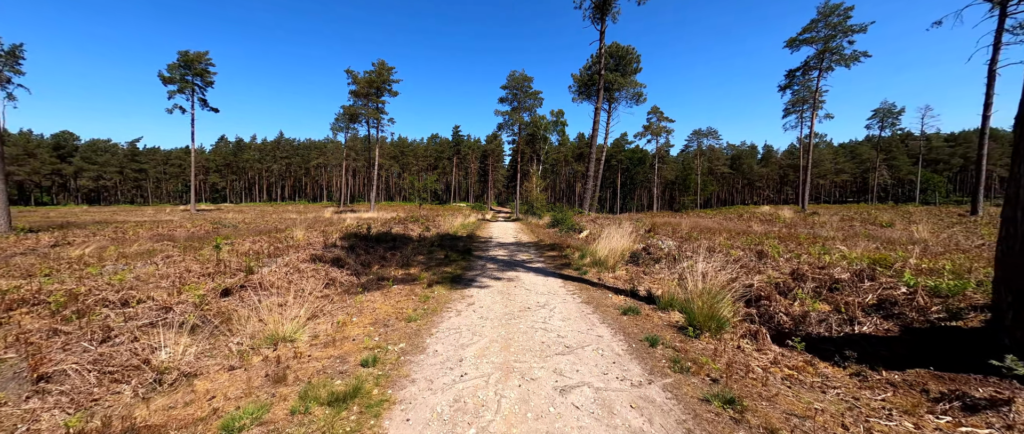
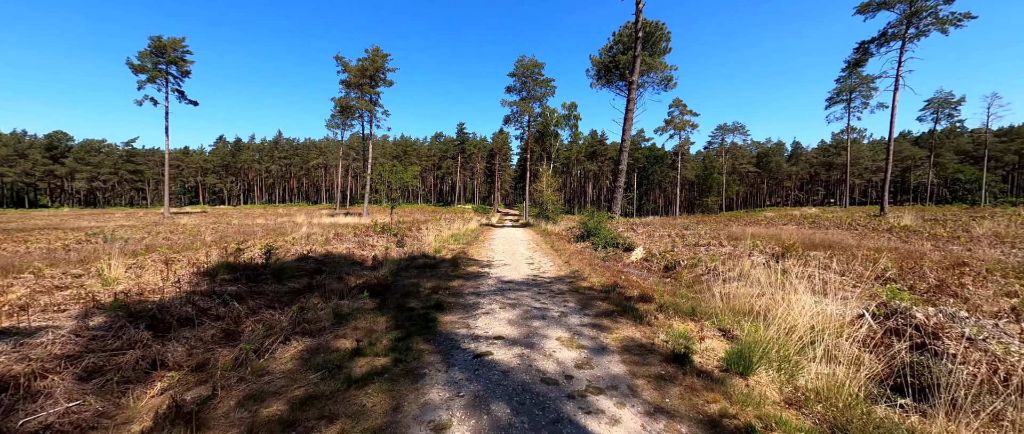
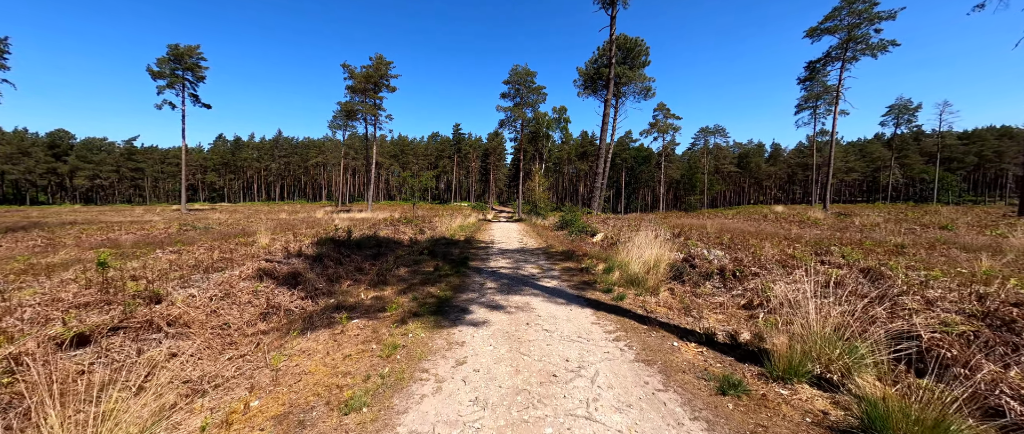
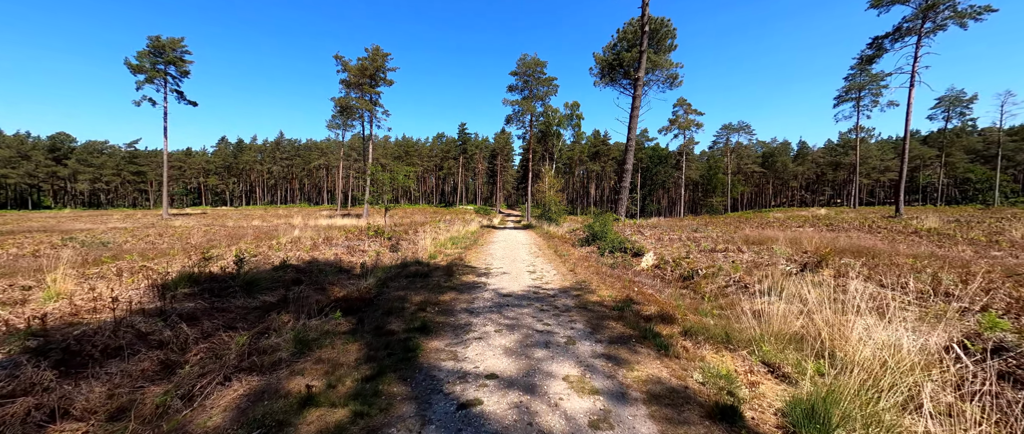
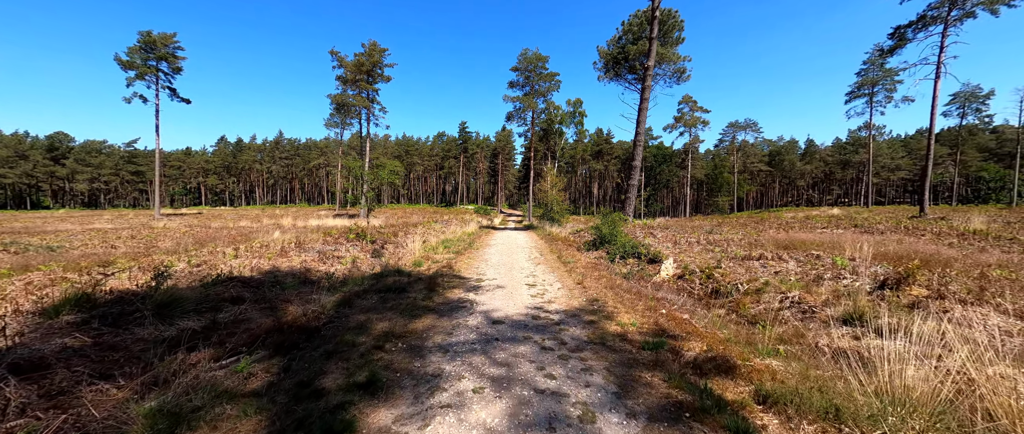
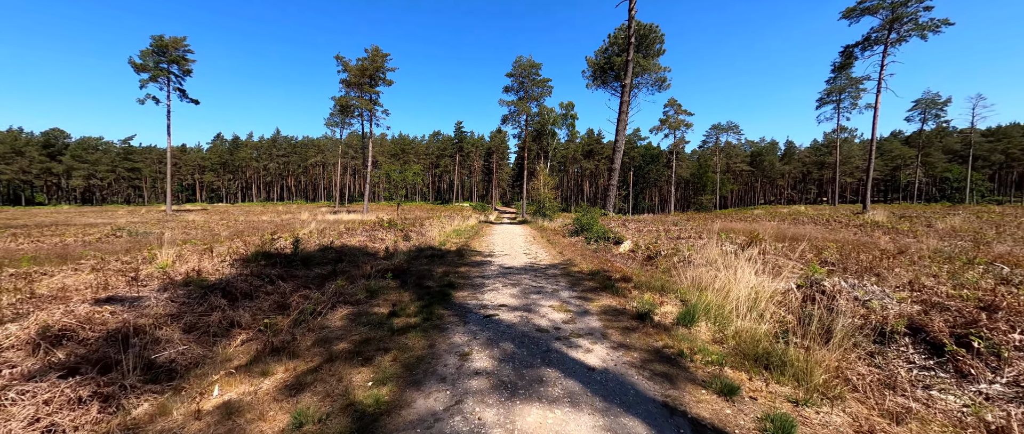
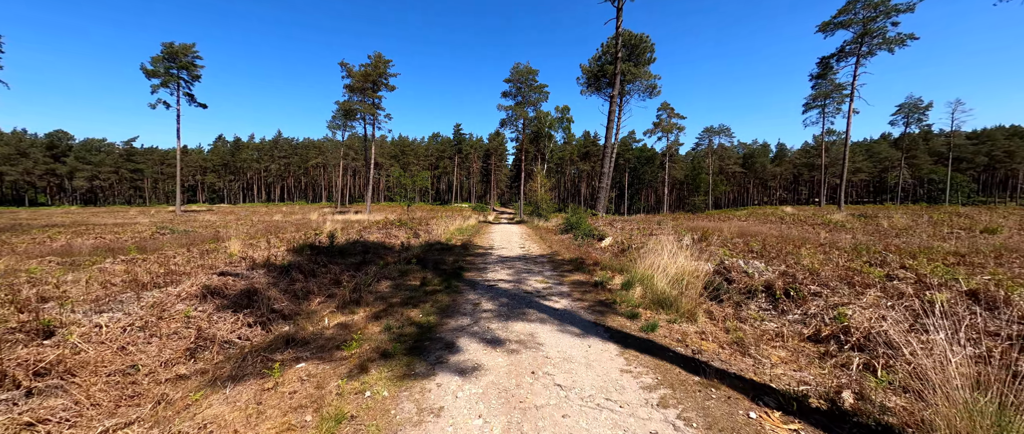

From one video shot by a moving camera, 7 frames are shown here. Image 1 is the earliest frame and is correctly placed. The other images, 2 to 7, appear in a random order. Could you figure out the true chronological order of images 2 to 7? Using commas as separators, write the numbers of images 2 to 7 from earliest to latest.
3, 7, 6, 2, 4, 5
